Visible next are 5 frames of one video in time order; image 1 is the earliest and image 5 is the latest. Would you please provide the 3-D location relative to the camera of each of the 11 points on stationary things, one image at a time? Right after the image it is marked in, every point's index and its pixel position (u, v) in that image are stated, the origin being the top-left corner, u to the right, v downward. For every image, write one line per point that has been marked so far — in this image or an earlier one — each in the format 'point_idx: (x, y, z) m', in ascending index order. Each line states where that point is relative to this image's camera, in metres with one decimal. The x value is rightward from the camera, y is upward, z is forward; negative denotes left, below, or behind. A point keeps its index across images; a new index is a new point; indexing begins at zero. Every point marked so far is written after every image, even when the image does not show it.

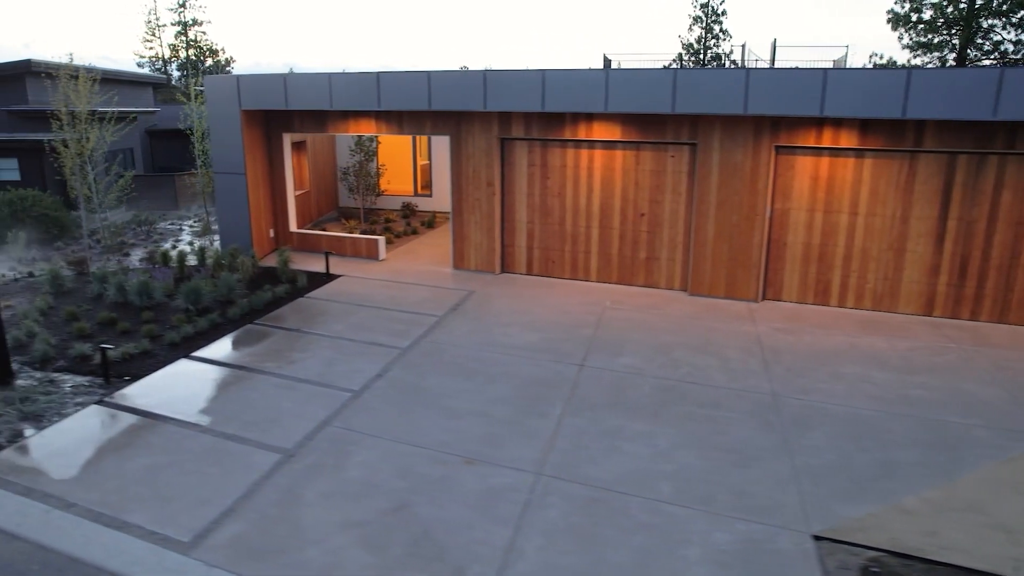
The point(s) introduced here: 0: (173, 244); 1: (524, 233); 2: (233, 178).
0: (-7.2, +0.9, +14.7) m
1: (+0.2, +0.8, +10.6) m
2: (-4.5, +1.7, +11.1) m
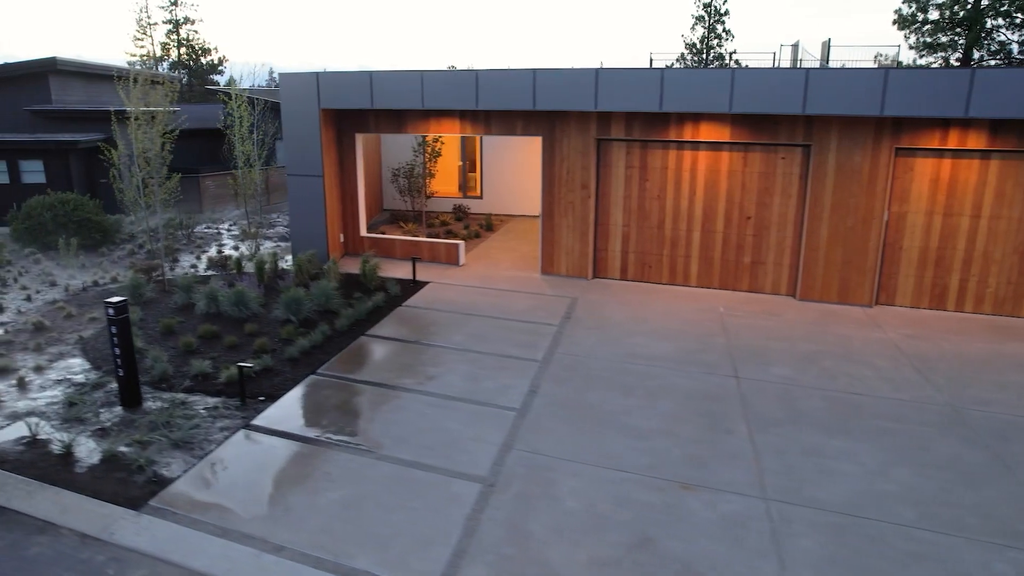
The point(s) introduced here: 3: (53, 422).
0: (-6.0, +0.8, +14.1) m
1: (+1.6, +0.7, +10.3) m
2: (-3.1, +1.6, +10.6) m
3: (-3.8, -1.1, +5.8) m
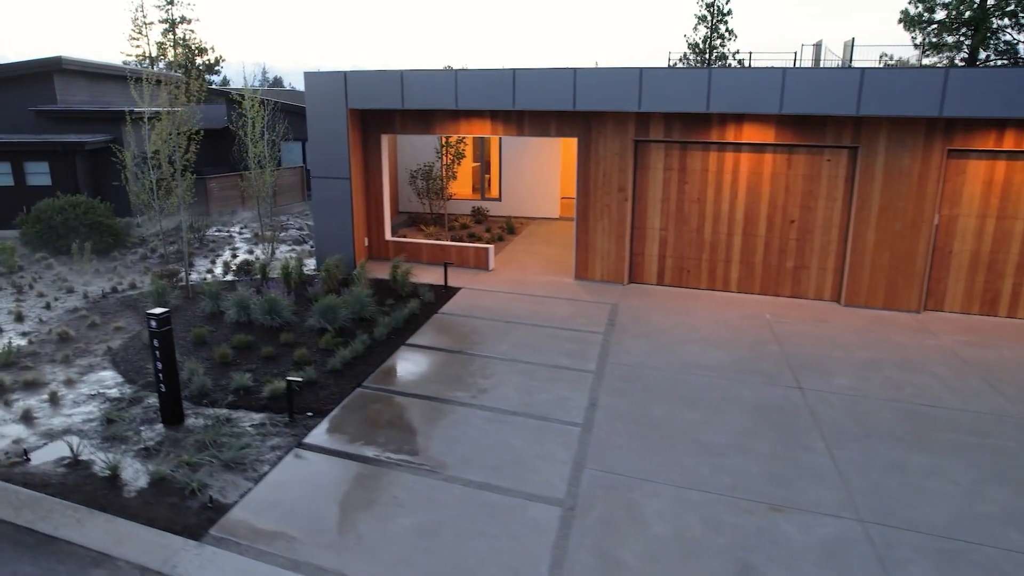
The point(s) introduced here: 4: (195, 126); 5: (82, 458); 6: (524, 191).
0: (-5.5, +0.7, +13.8) m
1: (+2.1, +0.7, +10.0) m
2: (-2.6, +1.5, +10.3) m
3: (-3.3, -1.2, +5.5) m
4: (-6.0, +3.1, +13.2) m
5: (-3.2, -1.3, +5.2) m
6: (+0.3, +2.2, +15.6) m
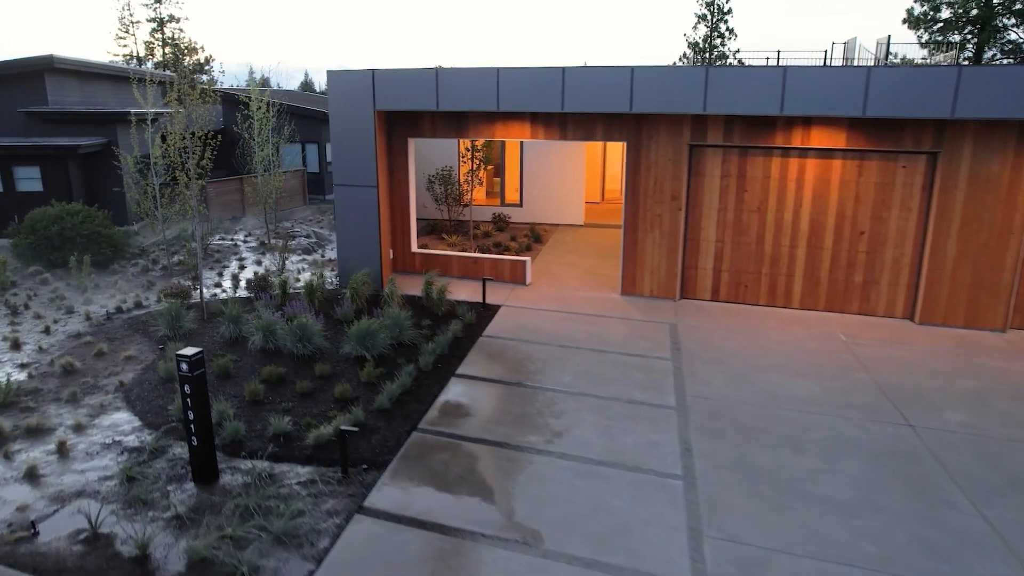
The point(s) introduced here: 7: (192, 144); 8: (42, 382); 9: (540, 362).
0: (-5.0, +0.4, +12.9) m
1: (+2.6, +0.5, +9.2) m
2: (-2.1, +1.3, +9.4) m
3: (-2.7, -1.4, +4.6) m
4: (-5.5, +2.8, +12.3) m
5: (-2.6, -1.5, +4.3) m
6: (+0.7, +1.9, +14.8) m
7: (-5.2, +2.4, +11.5) m
8: (-4.4, -0.9, +6.5) m
9: (+0.3, -0.8, +7.1) m
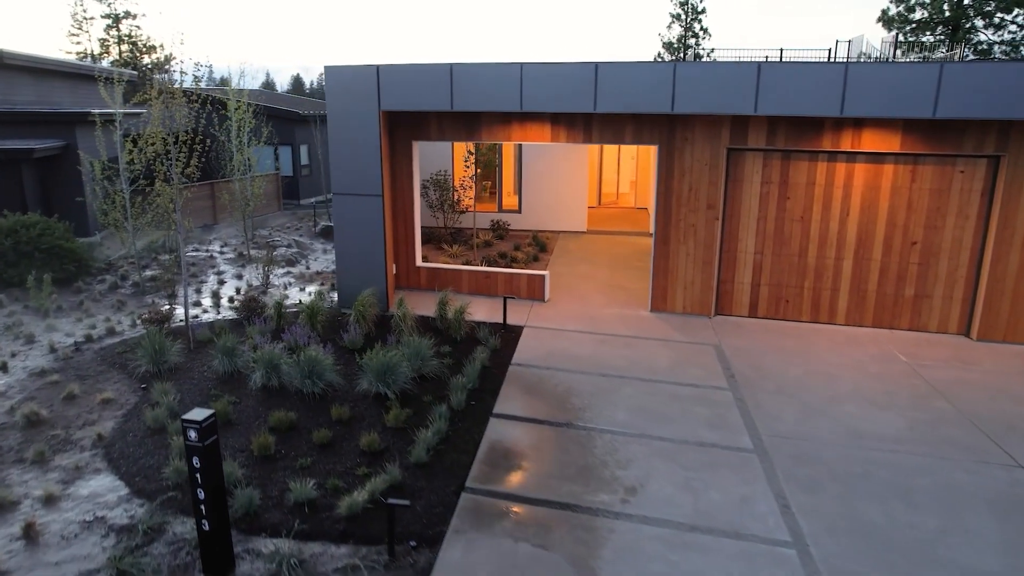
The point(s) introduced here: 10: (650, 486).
0: (-4.9, +0.2, +11.7) m
1: (+2.9, +0.3, +8.5) m
2: (-1.8, +1.0, +8.5) m
3: (-2.1, -1.7, +3.6) m
4: (-5.4, +2.5, +11.2) m
5: (-2.0, -1.8, +3.3) m
6: (+0.7, +1.7, +14.0) m
7: (-5.1, +2.1, +10.4) m
8: (-4.0, -1.1, +5.4) m
9: (+0.7, -1.0, +6.3) m
10: (+1.0, -1.4, +4.9) m
